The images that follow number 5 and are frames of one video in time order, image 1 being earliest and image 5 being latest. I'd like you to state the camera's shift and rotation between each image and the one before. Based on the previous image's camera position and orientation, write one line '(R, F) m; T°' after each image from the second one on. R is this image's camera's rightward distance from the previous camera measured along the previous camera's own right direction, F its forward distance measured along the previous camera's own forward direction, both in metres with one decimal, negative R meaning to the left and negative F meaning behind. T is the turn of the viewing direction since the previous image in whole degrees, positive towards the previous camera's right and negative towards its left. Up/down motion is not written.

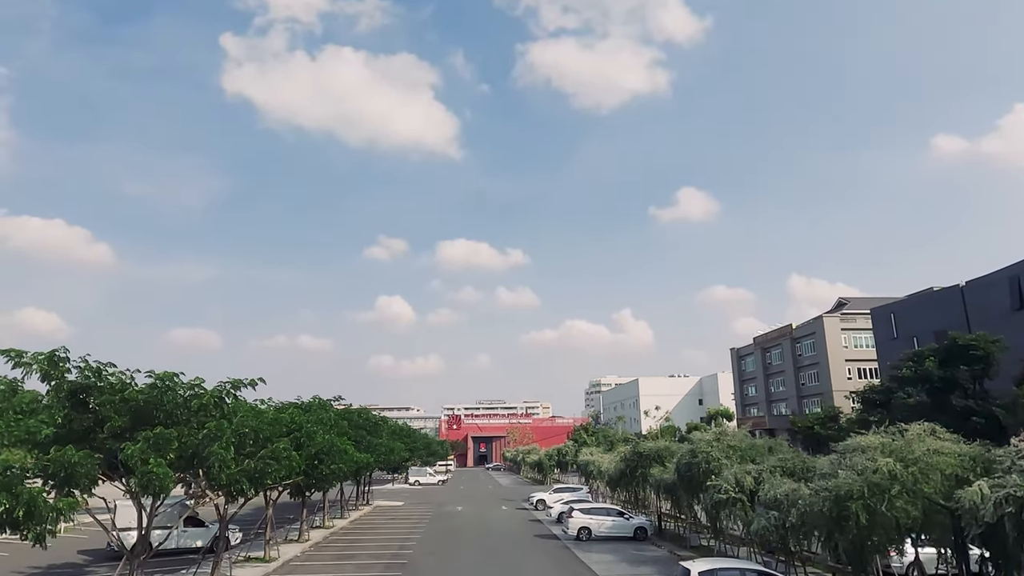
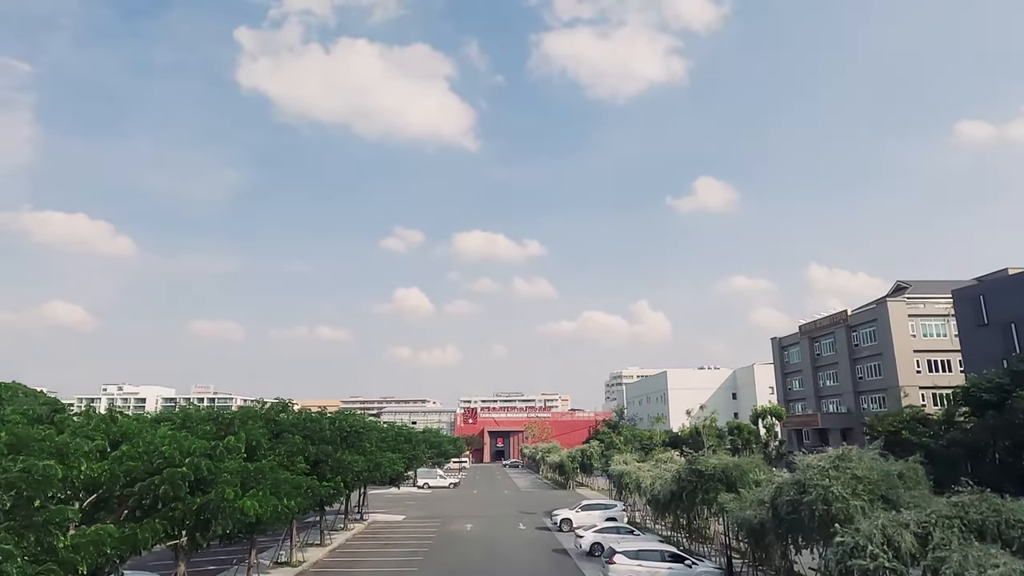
(-0.1, +6.0) m; -2°
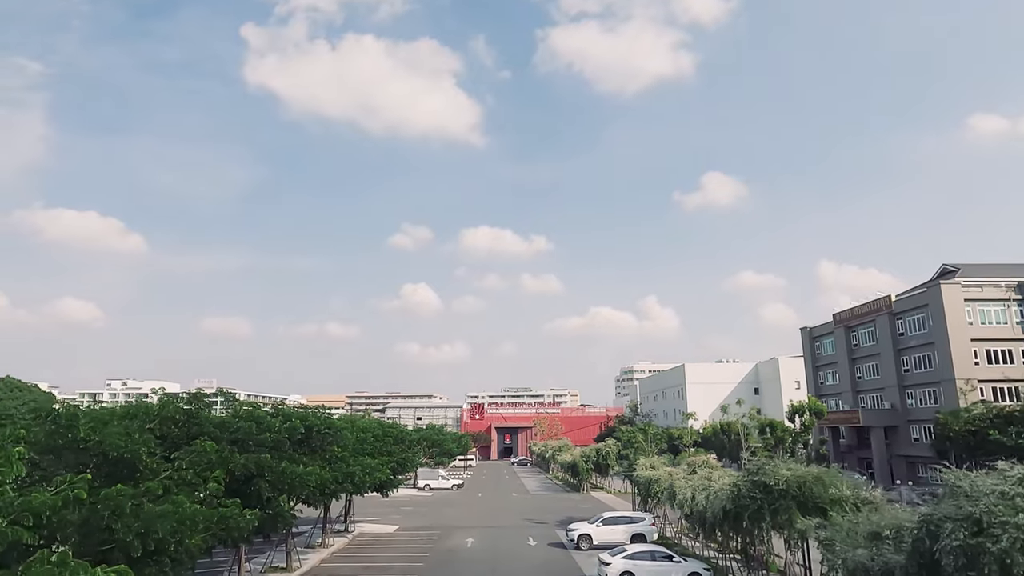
(0.0, +4.6) m; -1°
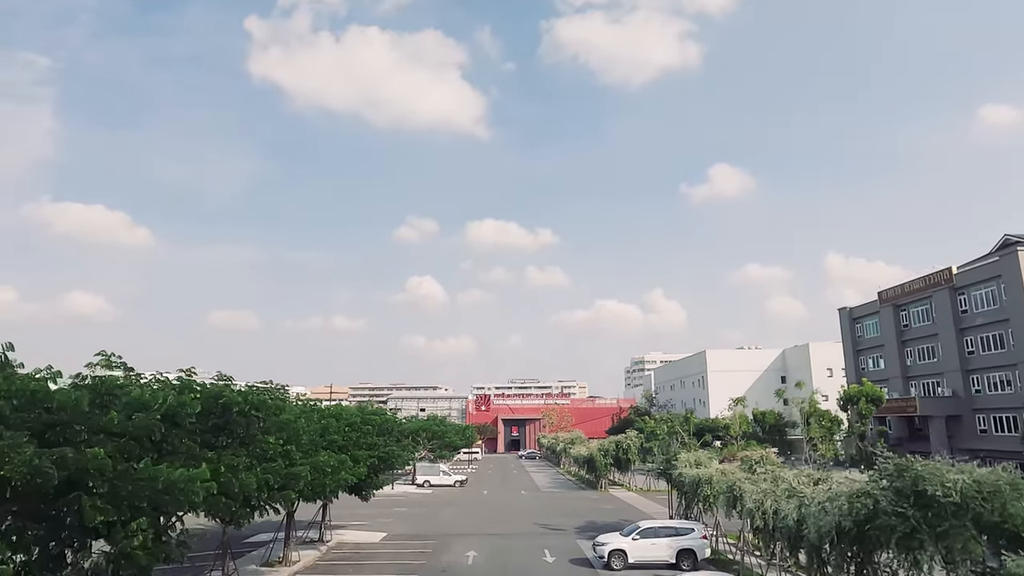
(-0.2, +5.3) m; -1°
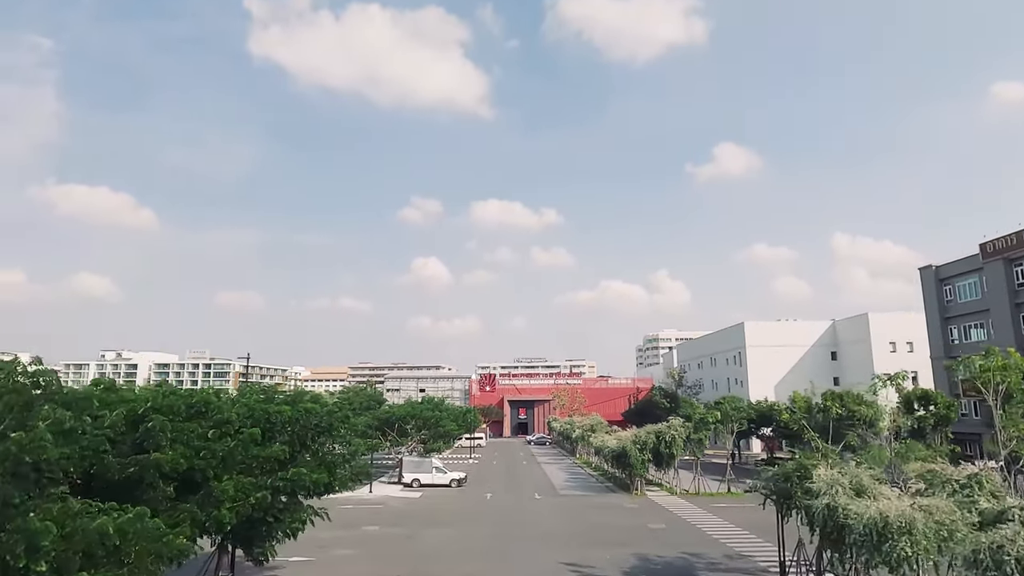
(-0.3, +9.6) m; -1°
